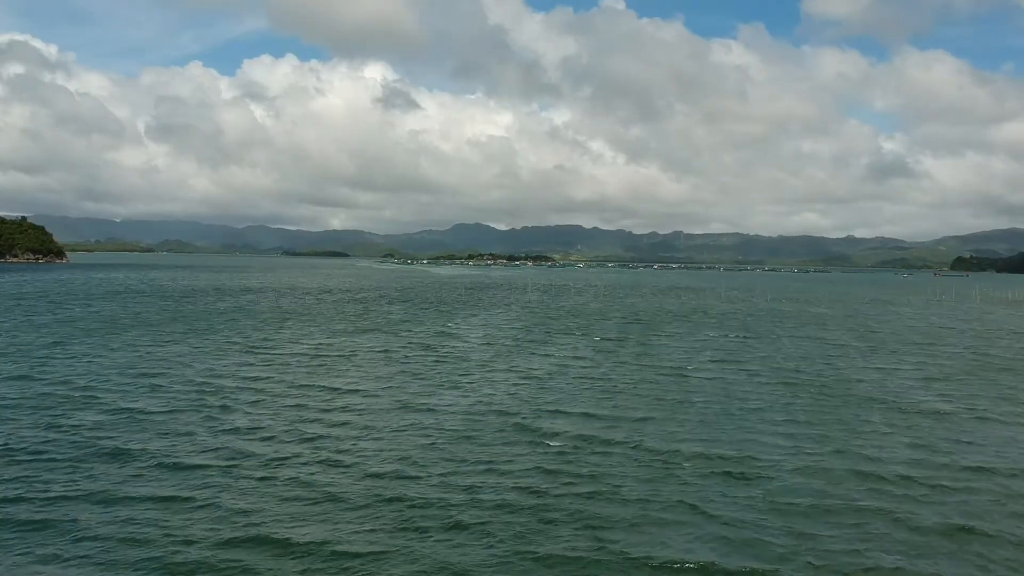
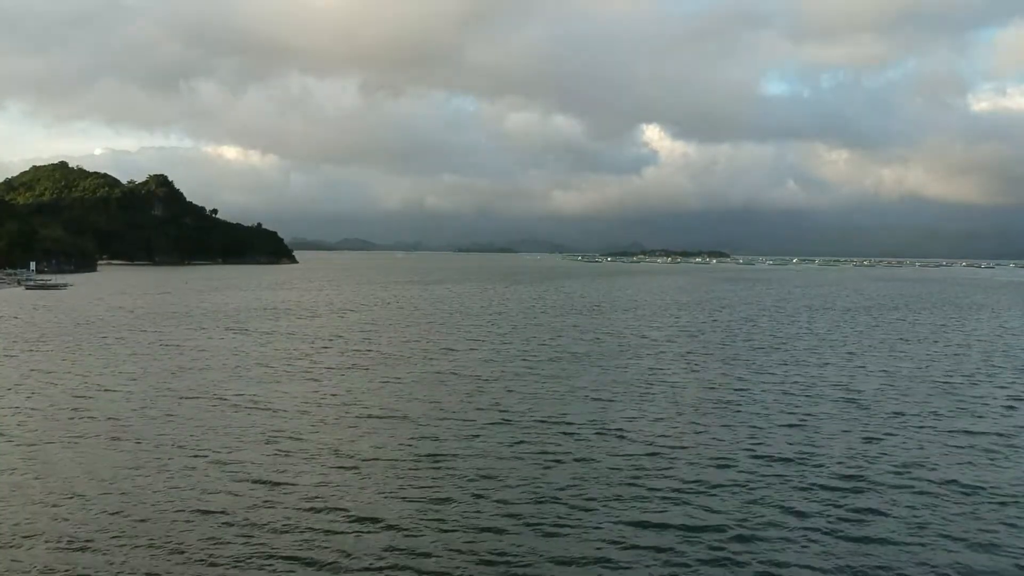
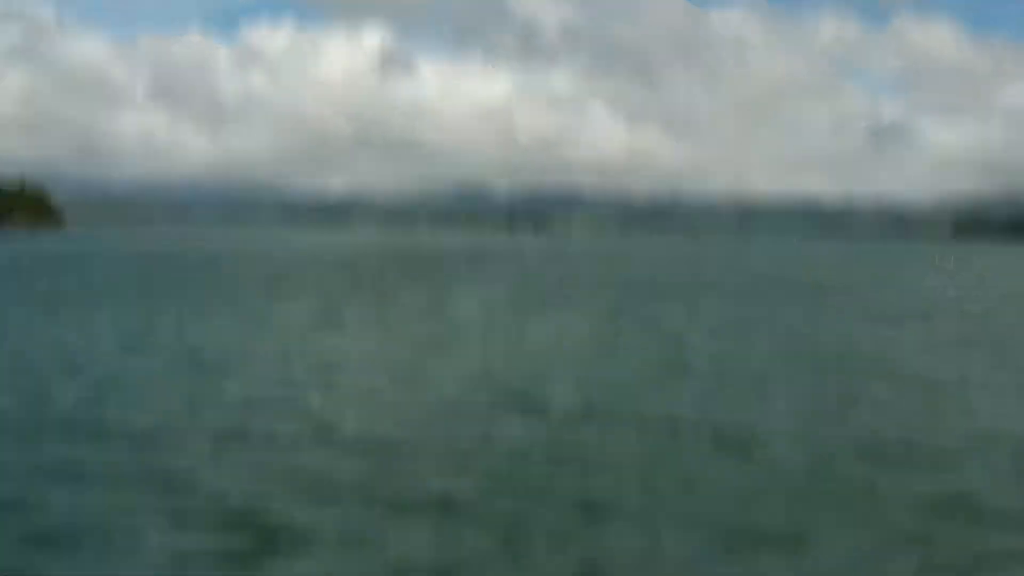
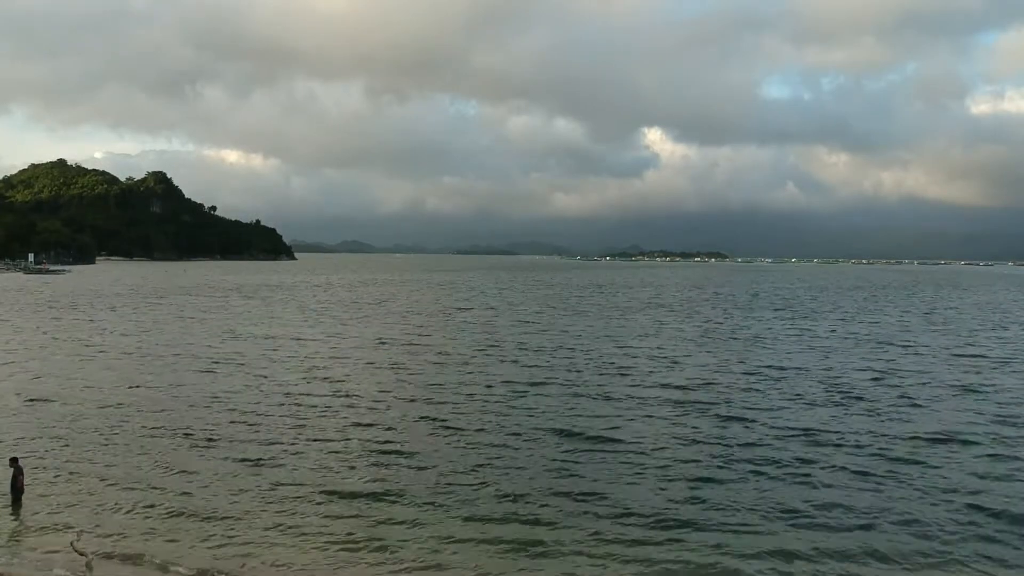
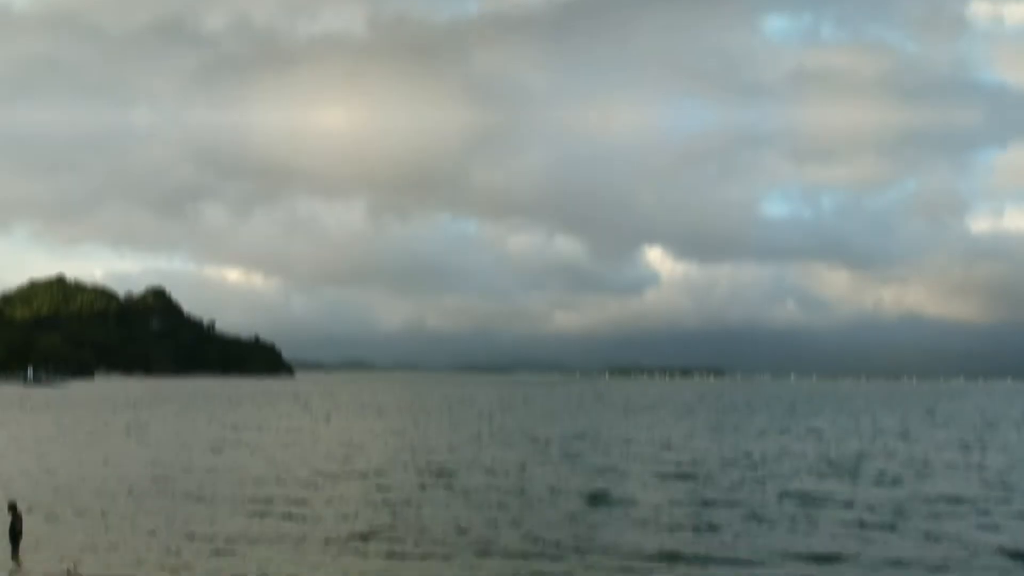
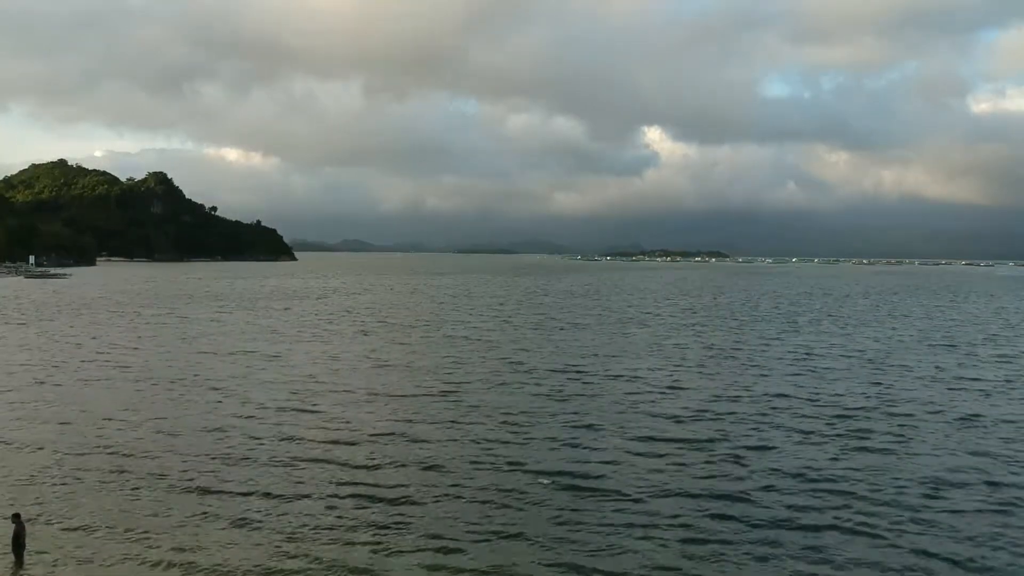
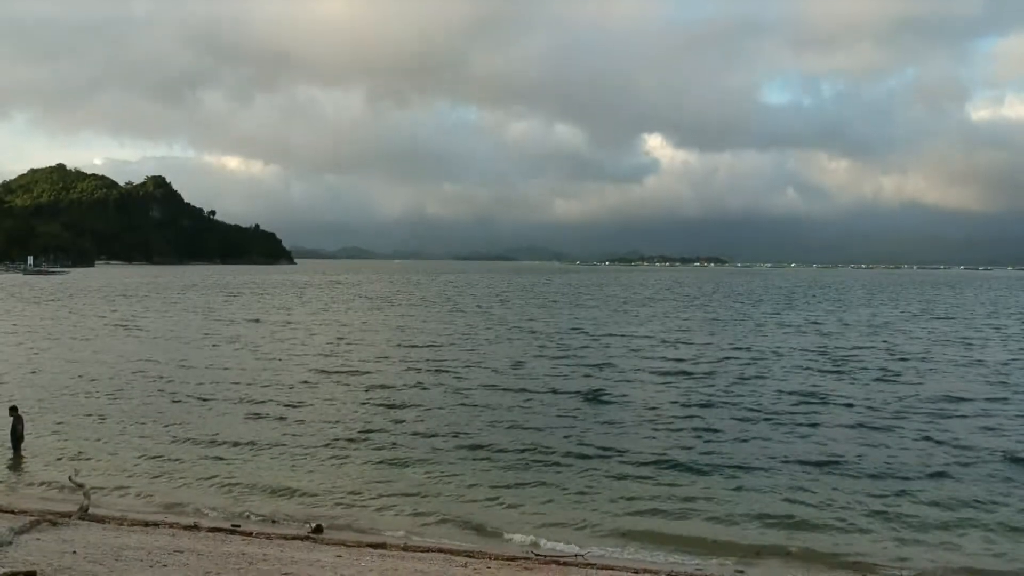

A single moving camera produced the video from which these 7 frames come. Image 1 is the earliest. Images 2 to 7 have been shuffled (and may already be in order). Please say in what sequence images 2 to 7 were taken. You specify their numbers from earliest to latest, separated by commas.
3, 5, 7, 4, 6, 2
